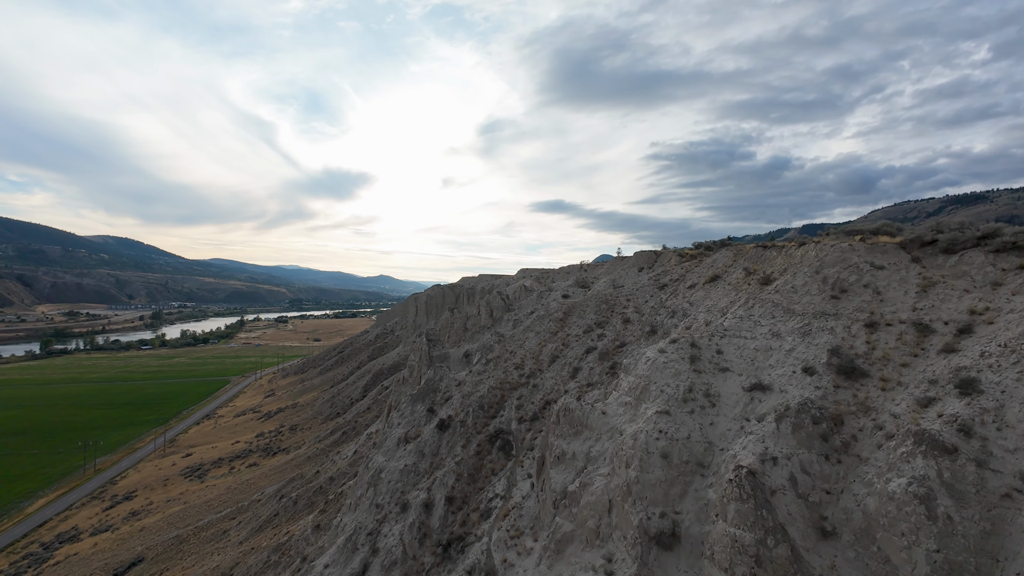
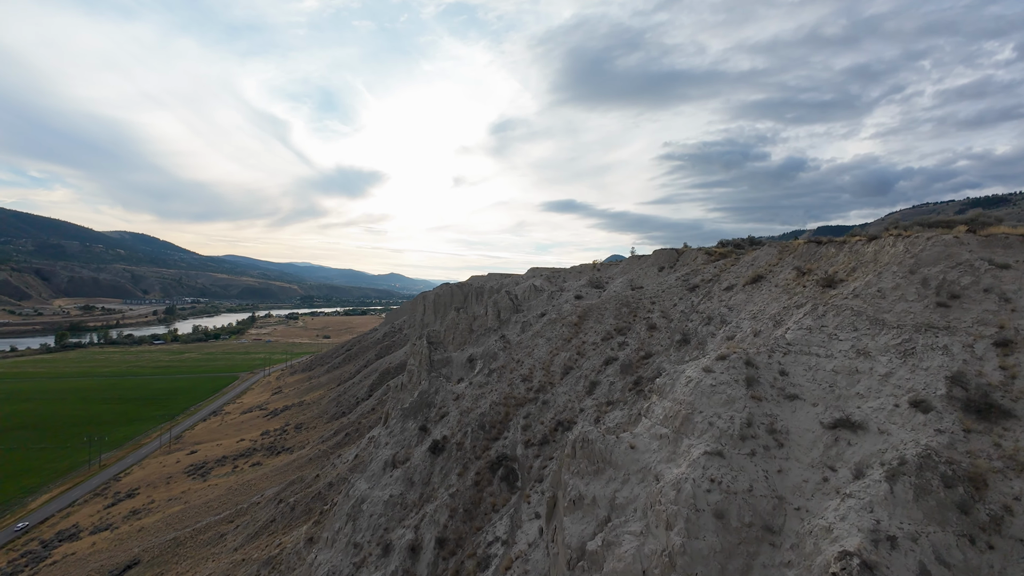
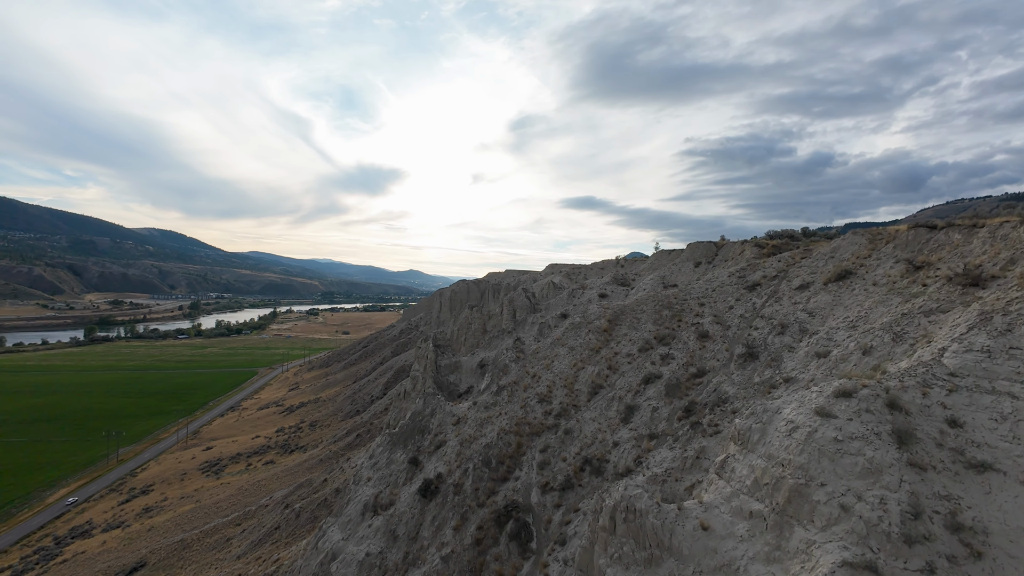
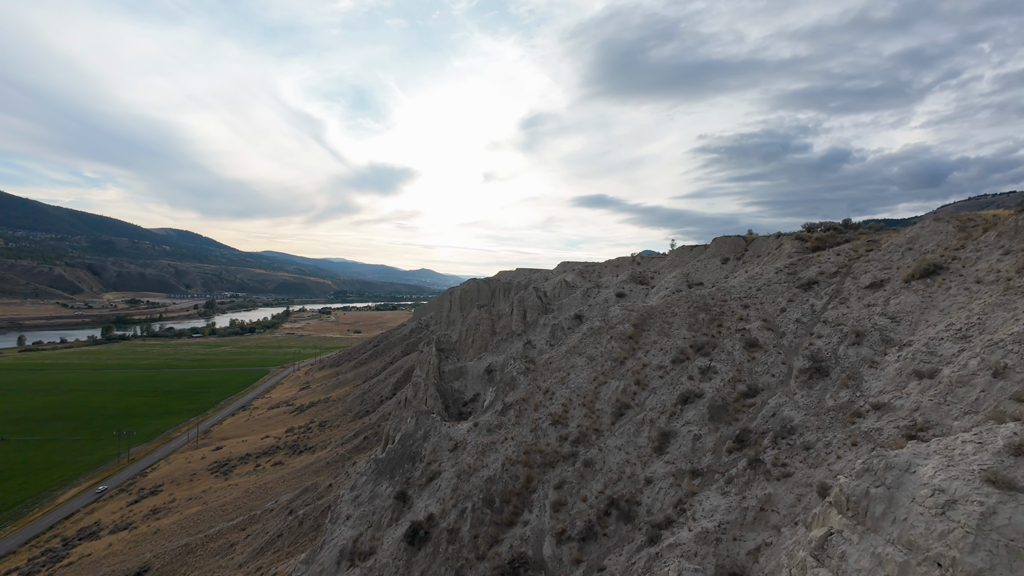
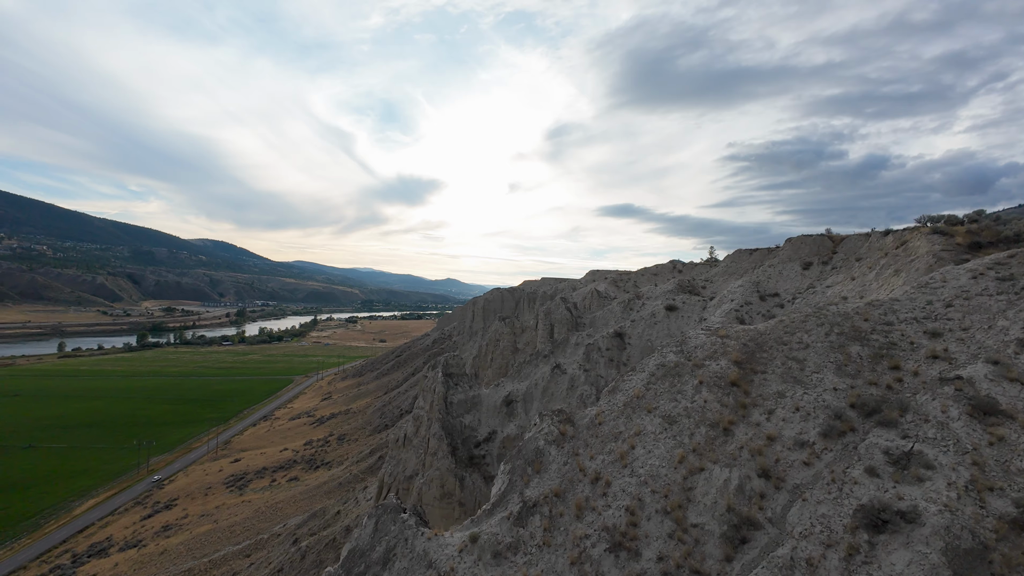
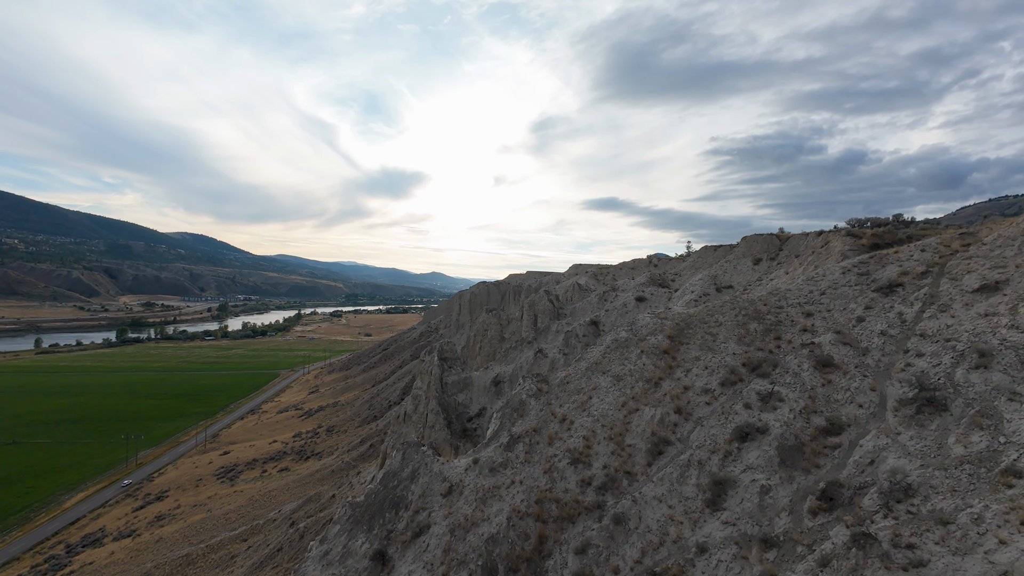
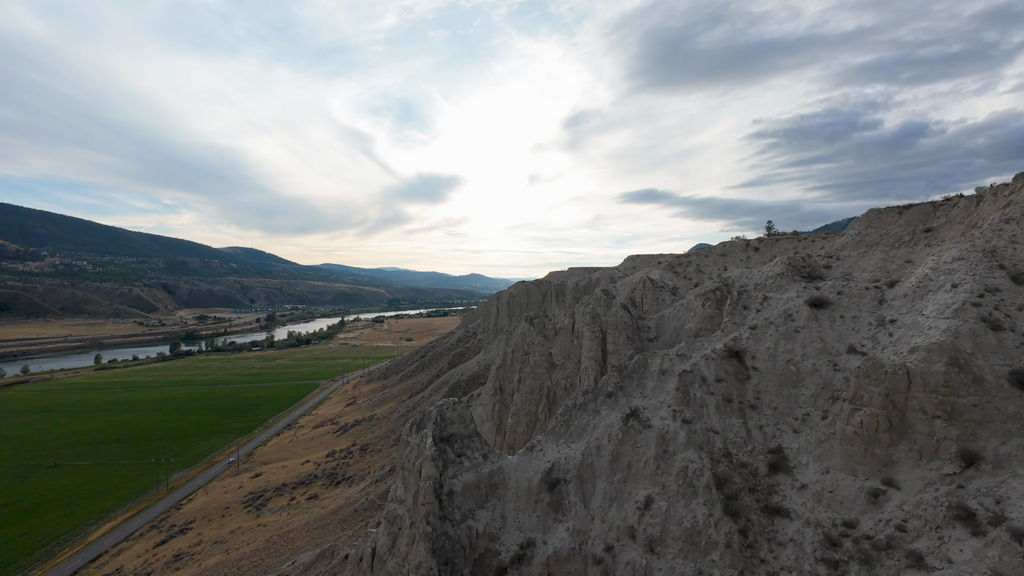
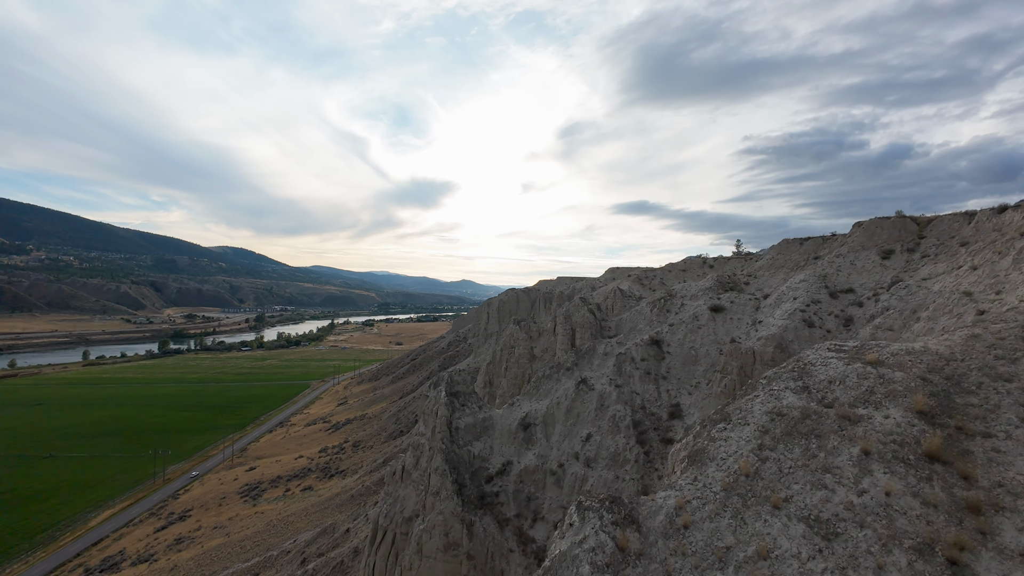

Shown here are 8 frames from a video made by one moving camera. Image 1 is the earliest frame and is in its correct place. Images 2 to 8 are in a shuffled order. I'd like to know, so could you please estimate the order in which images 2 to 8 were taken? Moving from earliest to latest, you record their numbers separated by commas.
2, 3, 4, 6, 5, 8, 7
